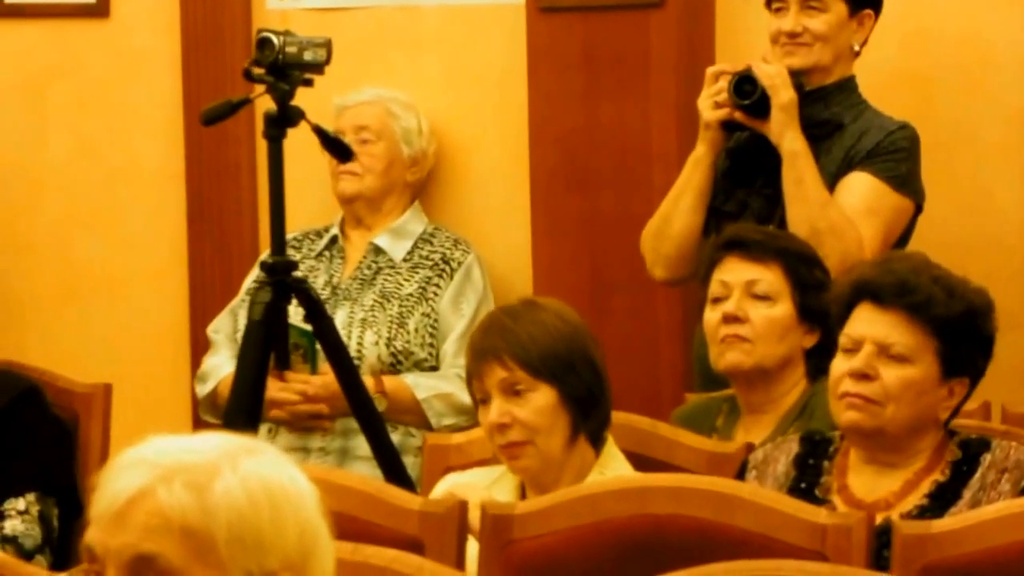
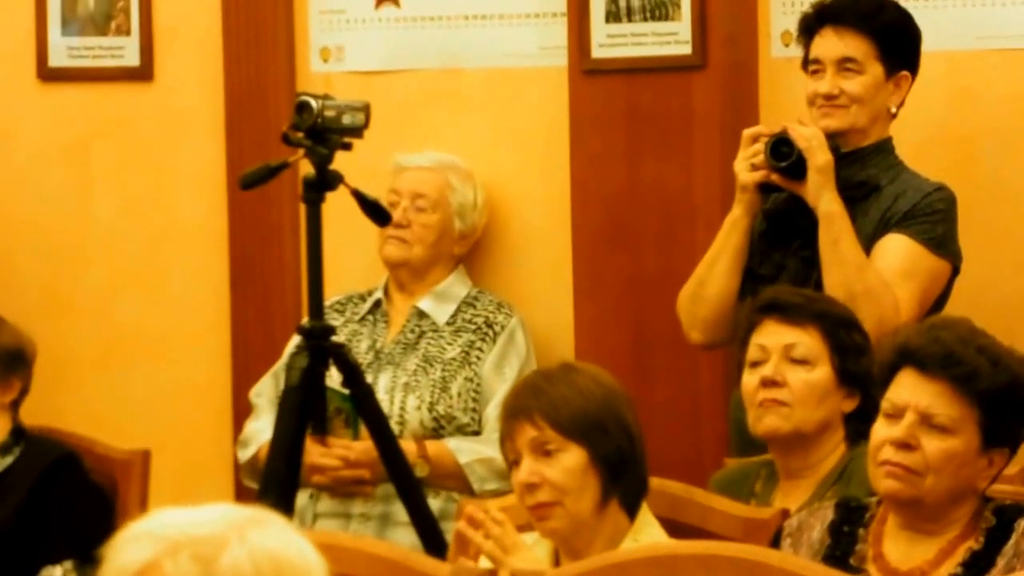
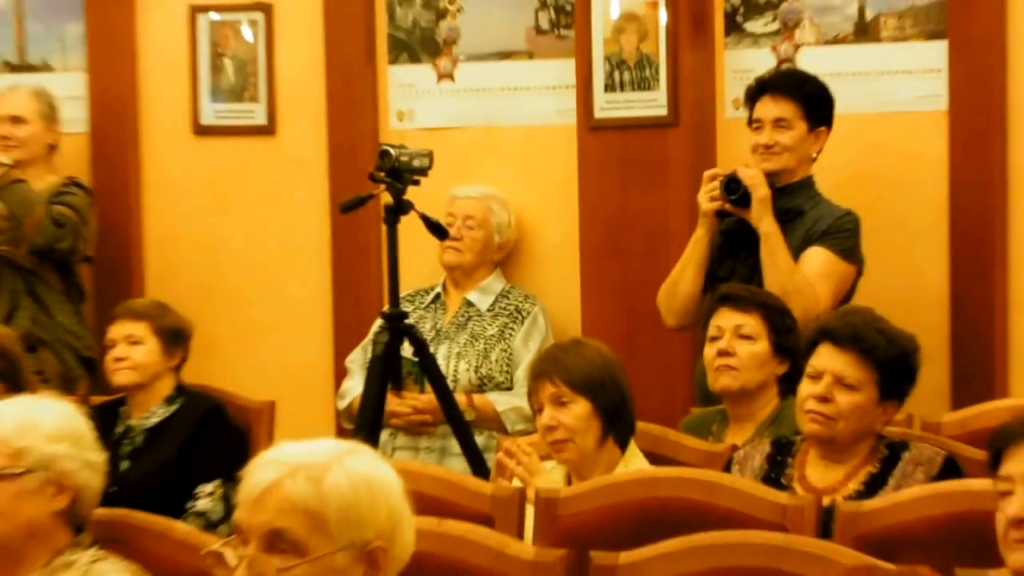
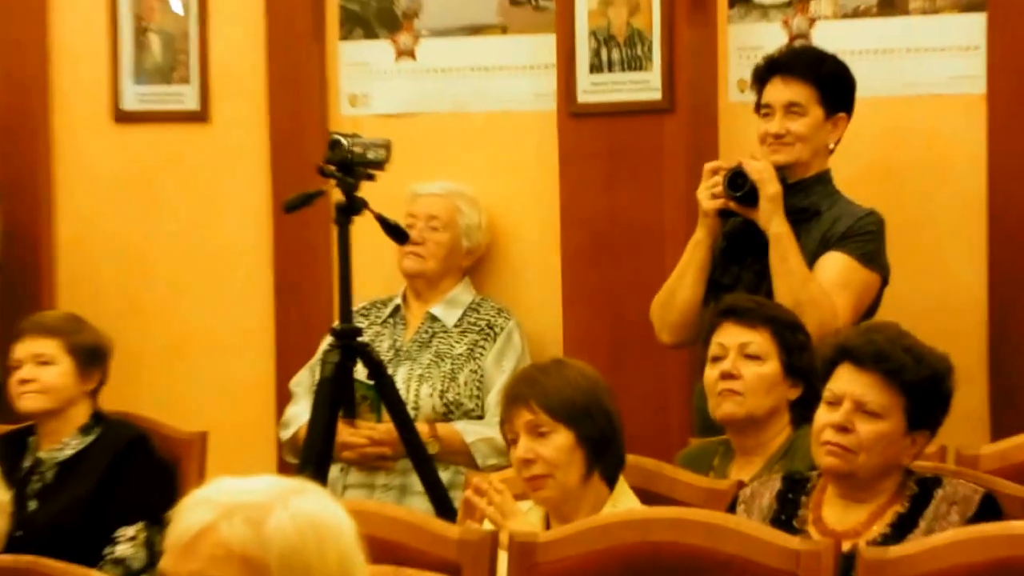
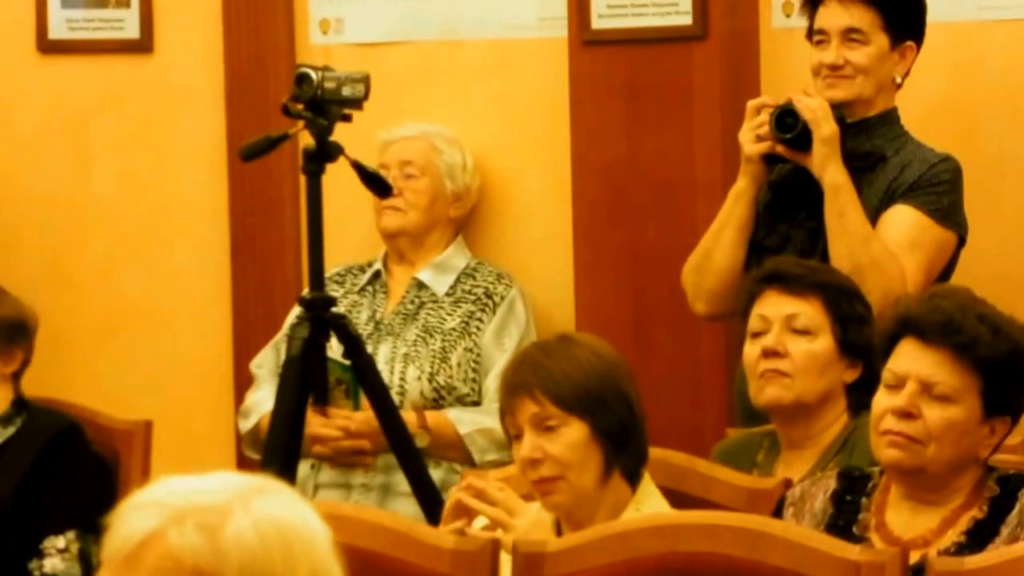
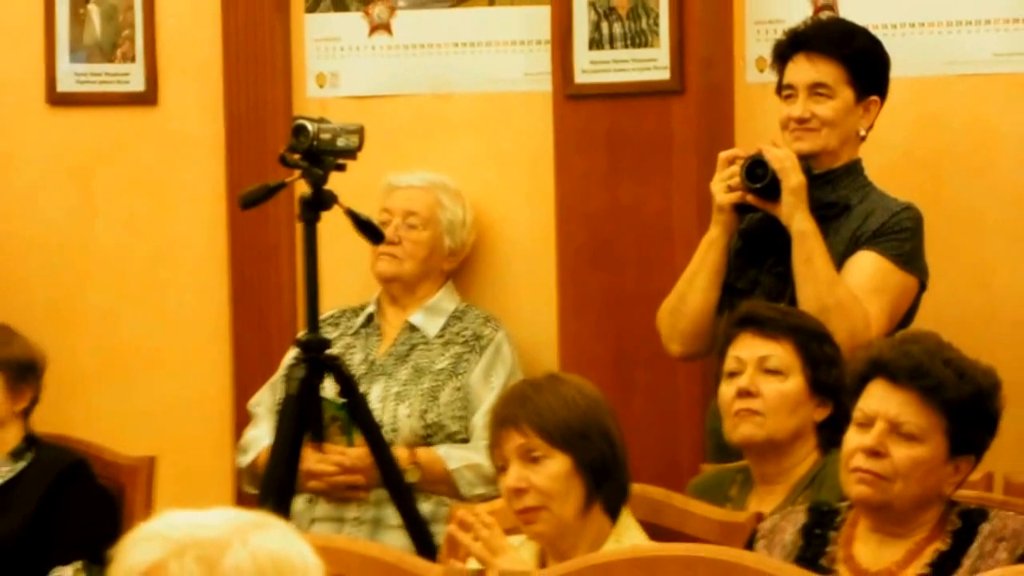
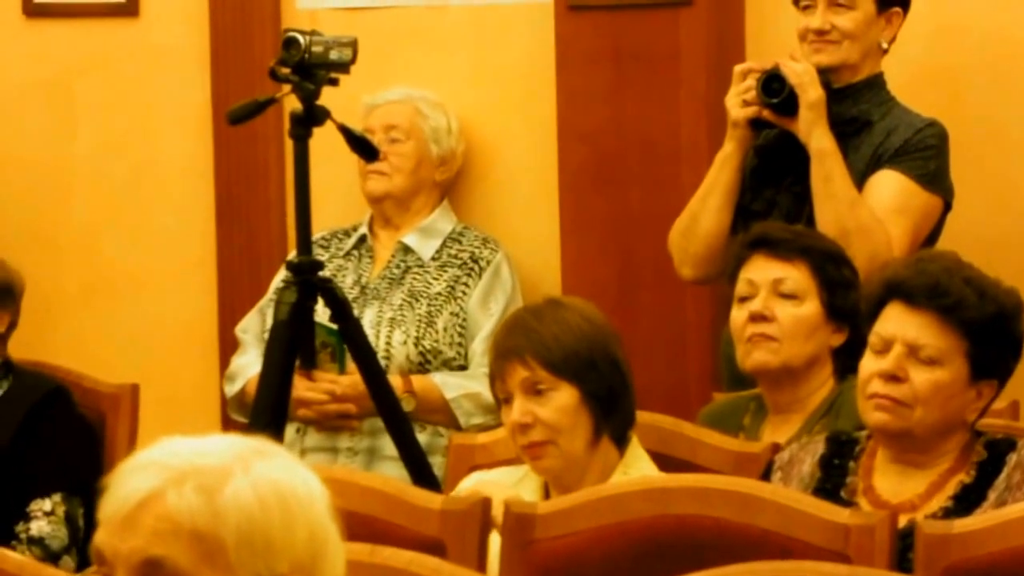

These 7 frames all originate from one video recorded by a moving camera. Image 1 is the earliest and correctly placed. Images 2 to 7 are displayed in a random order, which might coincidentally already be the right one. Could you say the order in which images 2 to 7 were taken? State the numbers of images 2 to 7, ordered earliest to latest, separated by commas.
7, 5, 2, 6, 4, 3
